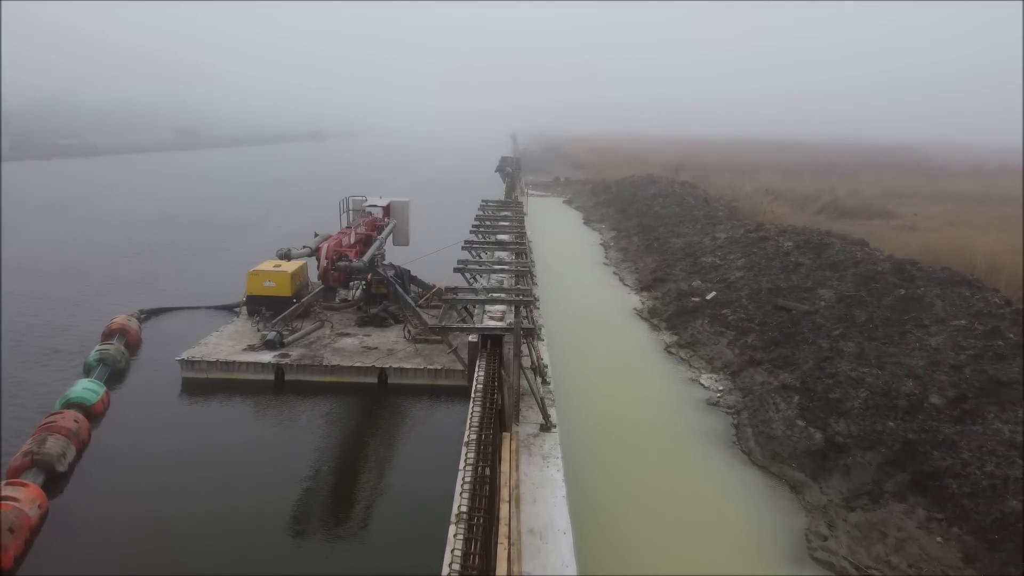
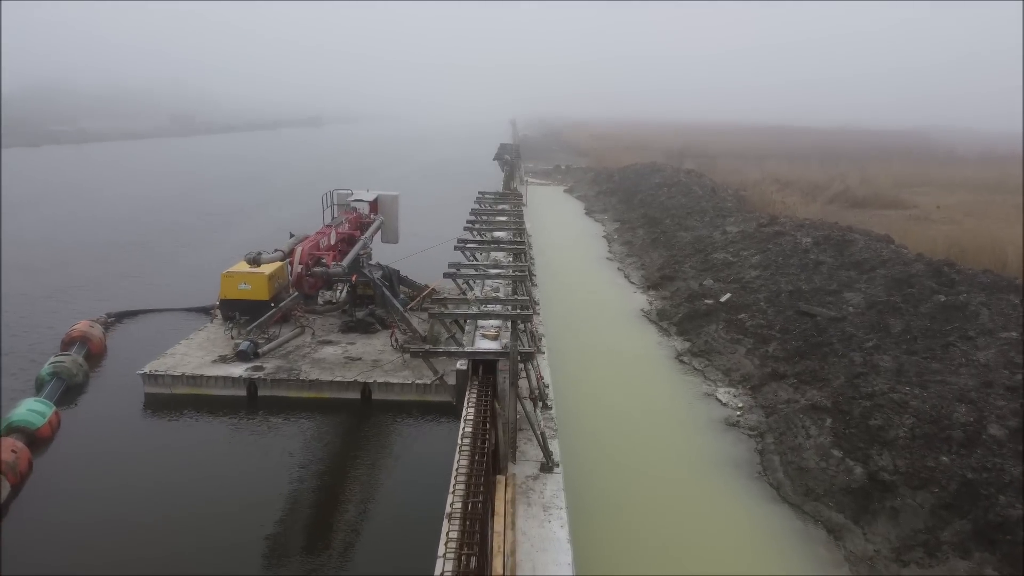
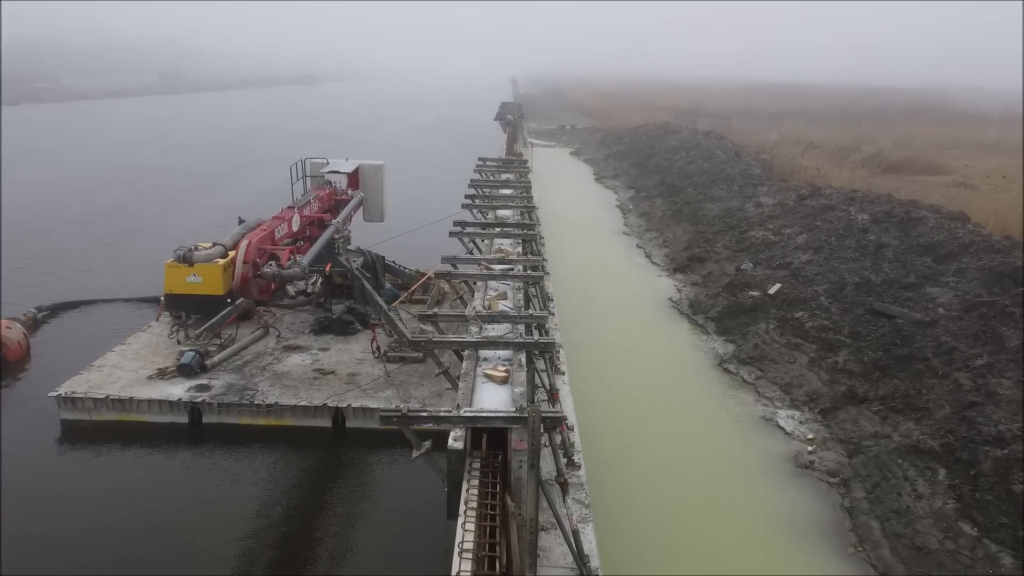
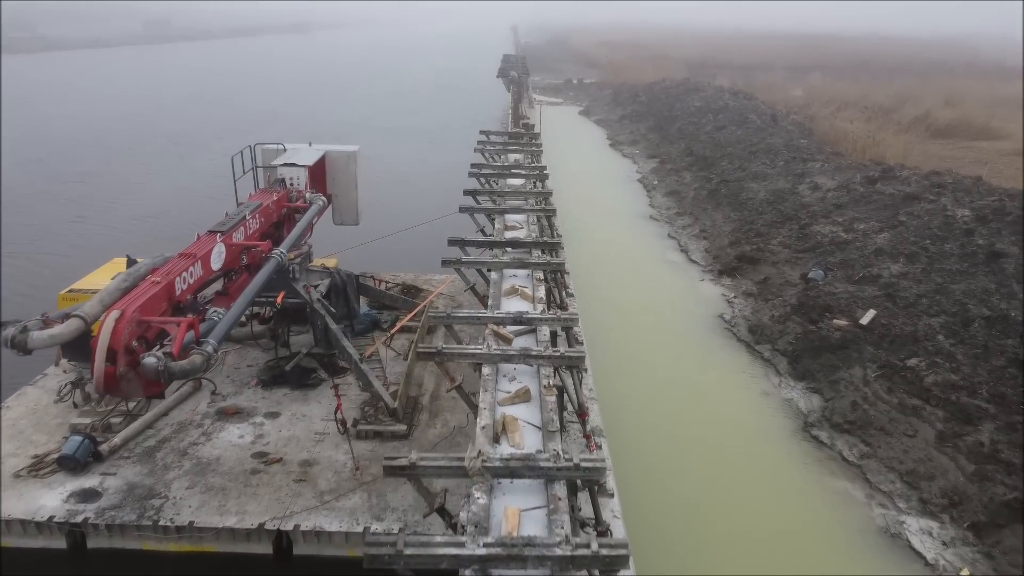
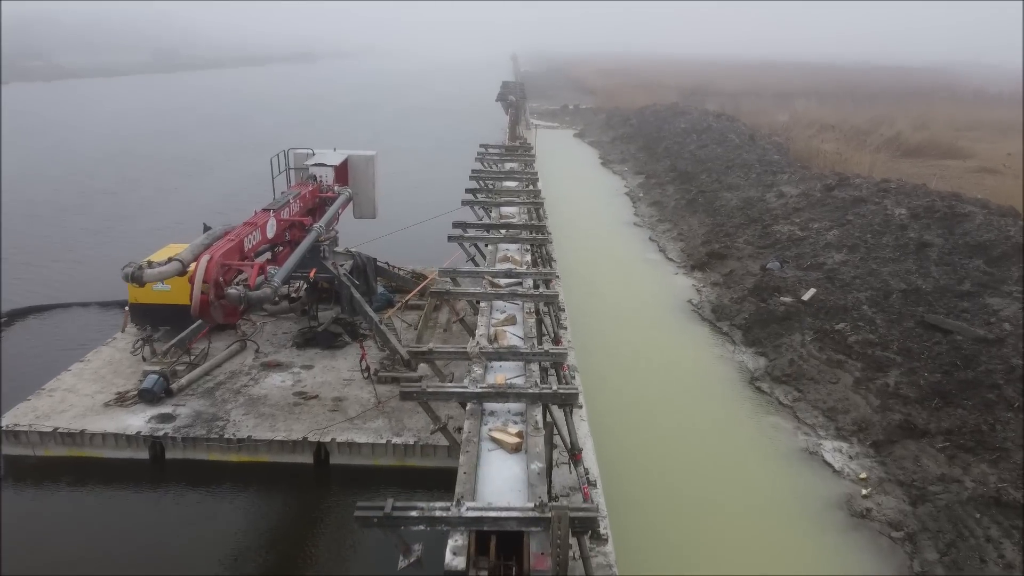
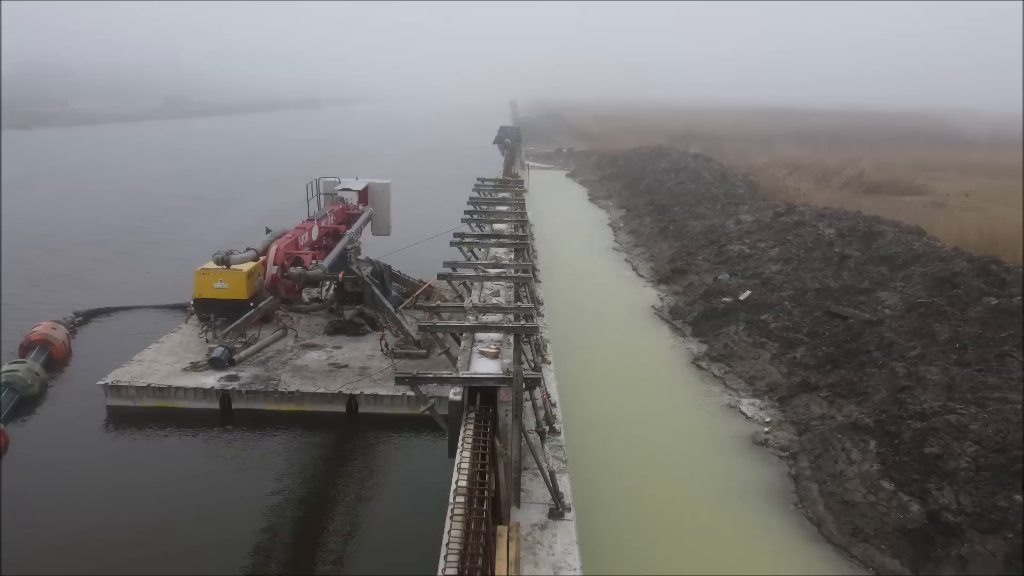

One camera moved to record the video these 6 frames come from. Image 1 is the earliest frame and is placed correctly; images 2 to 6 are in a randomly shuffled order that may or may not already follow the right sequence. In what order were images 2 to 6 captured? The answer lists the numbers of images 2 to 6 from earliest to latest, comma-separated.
2, 6, 3, 5, 4
